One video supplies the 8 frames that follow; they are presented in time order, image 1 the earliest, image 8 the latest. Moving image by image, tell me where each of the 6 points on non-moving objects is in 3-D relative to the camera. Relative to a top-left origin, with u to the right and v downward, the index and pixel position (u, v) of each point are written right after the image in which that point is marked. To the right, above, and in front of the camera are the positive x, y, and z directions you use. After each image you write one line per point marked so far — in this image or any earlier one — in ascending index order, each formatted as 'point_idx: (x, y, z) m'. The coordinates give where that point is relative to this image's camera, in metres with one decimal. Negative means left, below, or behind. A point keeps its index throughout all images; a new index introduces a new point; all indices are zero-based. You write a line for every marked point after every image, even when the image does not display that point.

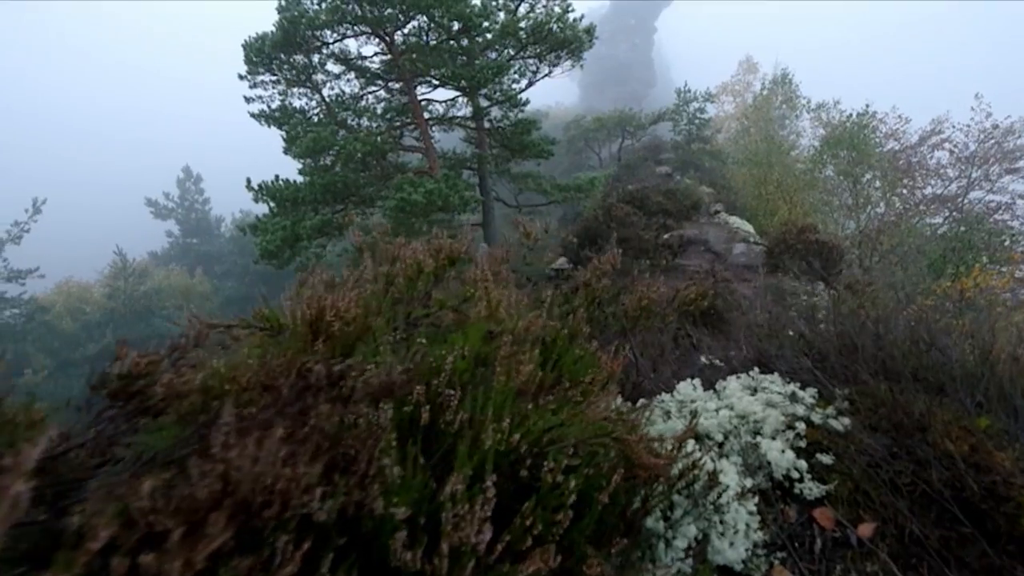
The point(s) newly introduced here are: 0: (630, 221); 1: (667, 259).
0: (+3.5, +2.0, +15.9) m
1: (+4.2, +0.8, +14.7) m
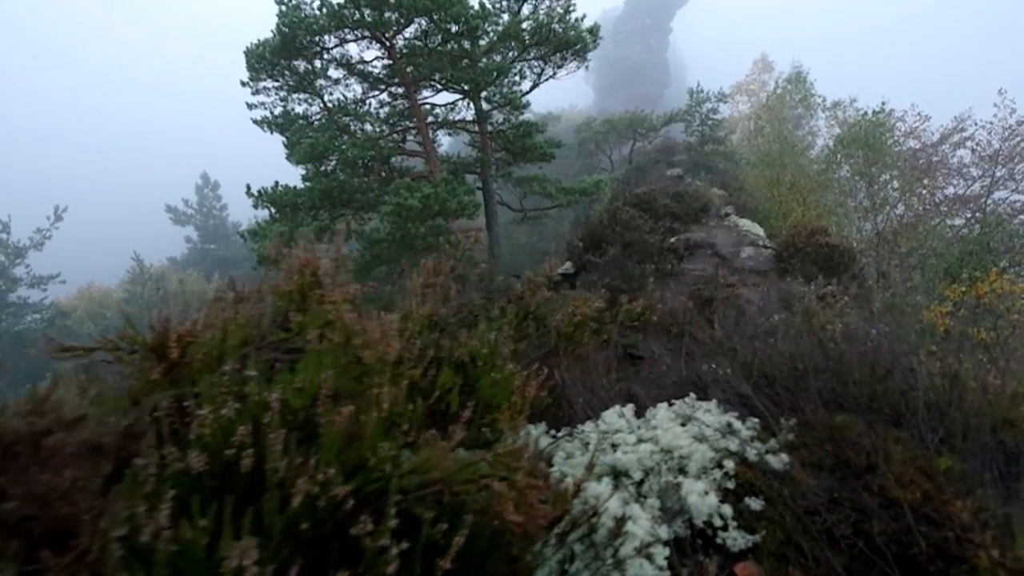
0: (+3.6, +1.9, +15.5) m
1: (+4.3, +0.7, +14.3) m
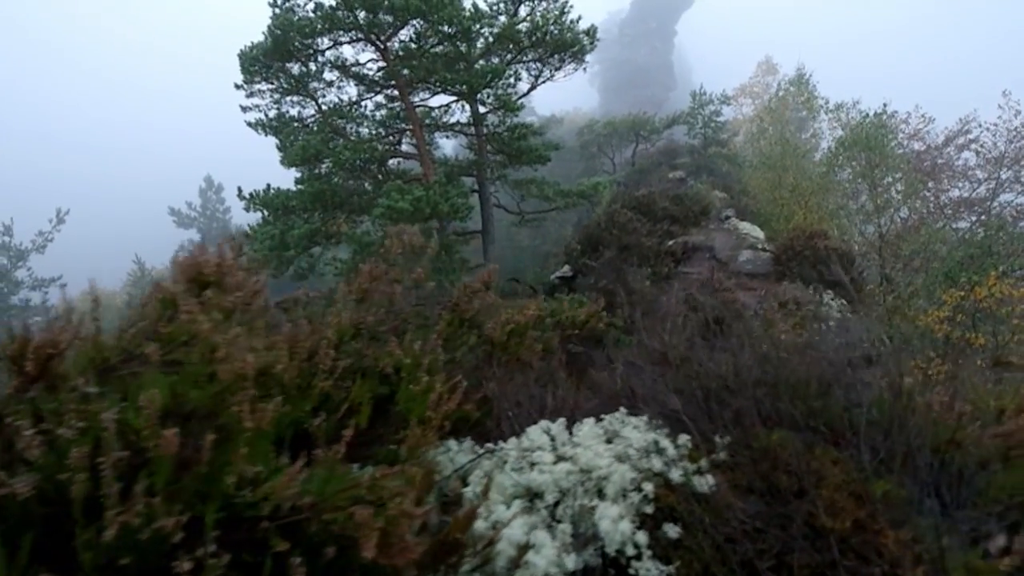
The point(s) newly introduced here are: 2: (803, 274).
0: (+3.4, +1.8, +15.4) m
1: (+4.2, +0.6, +14.1) m
2: (+7.1, +0.3, +13.1) m
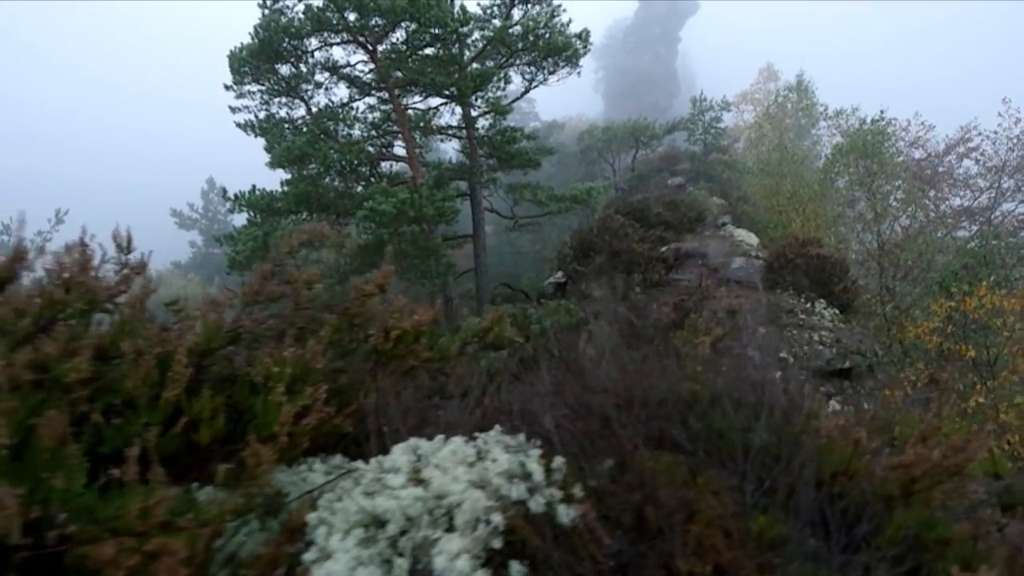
0: (+3.2, +1.6, +15.2) m
1: (+3.9, +0.4, +13.9) m
2: (+6.8, +0.1, +12.9) m
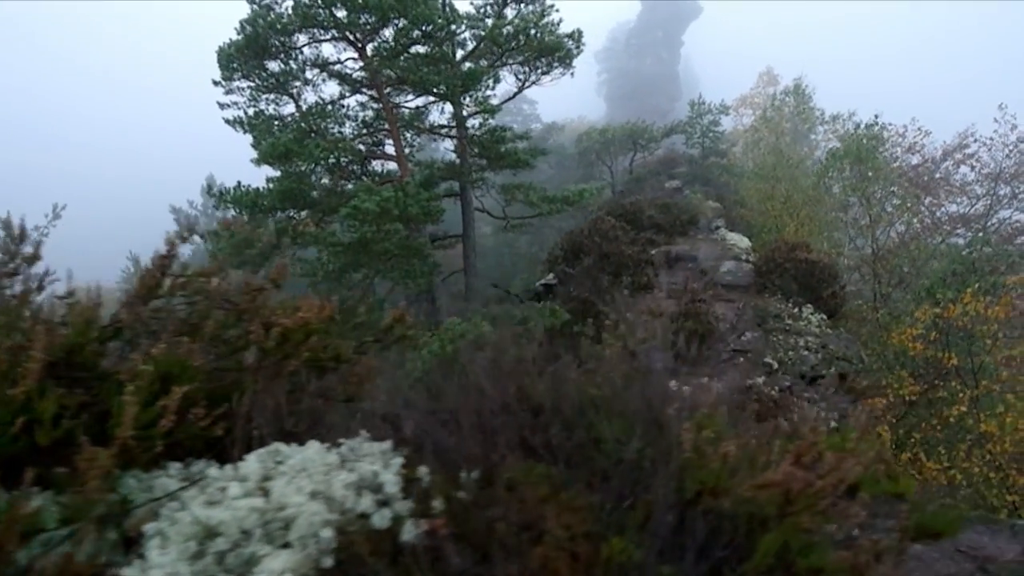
0: (+2.9, +1.5, +15.1) m
1: (+3.5, +0.3, +13.8) m
2: (+6.4, 0.0, +12.8) m
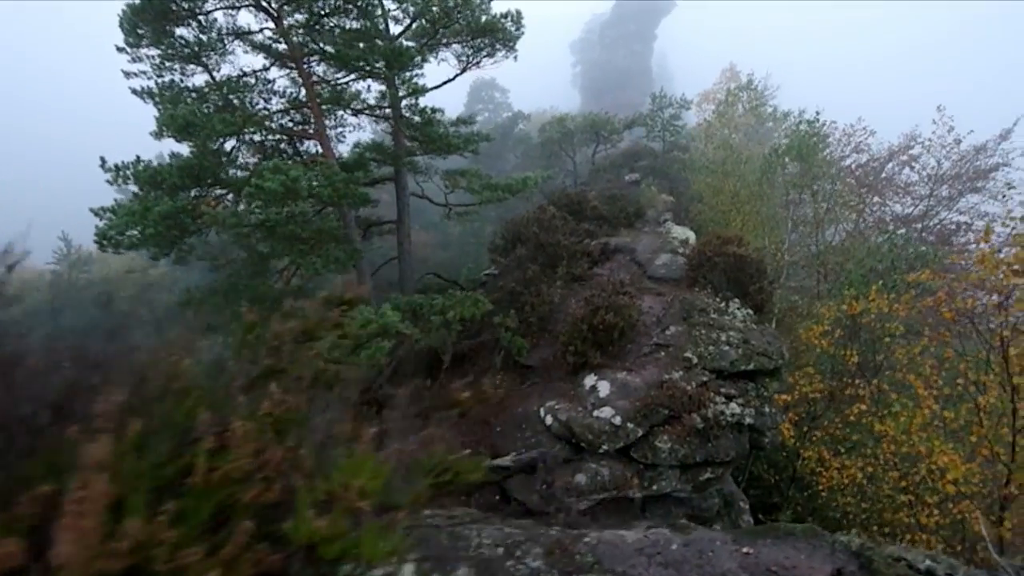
0: (+1.1, +1.8, +14.7) m
1: (+1.8, +0.5, +13.5) m
2: (+4.7, +0.2, +12.6) m
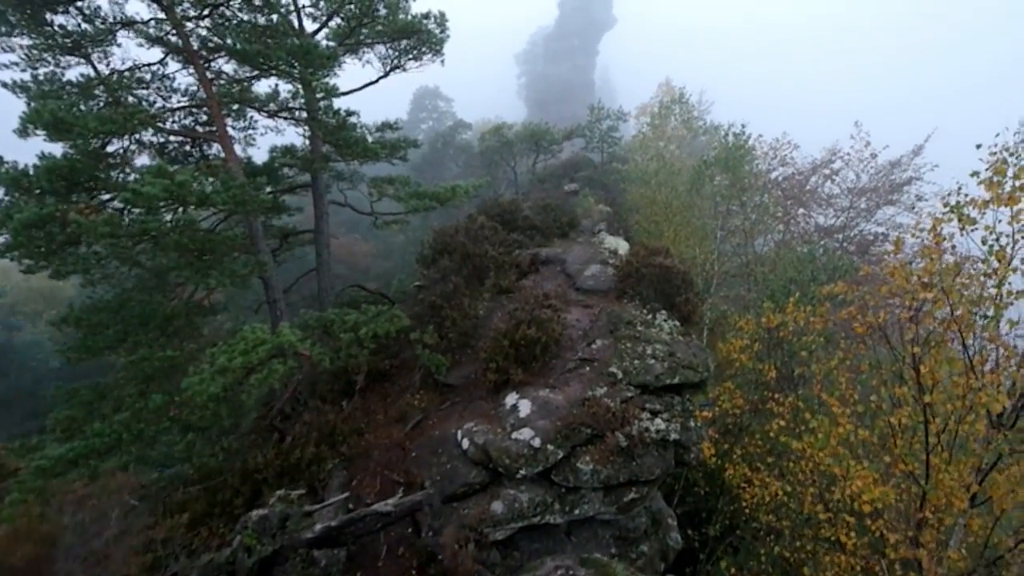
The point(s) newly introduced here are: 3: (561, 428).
0: (-0.9, +1.4, +14.2) m
1: (0.0, +0.2, +13.0) m
2: (+3.0, -0.1, +12.4) m
3: (+0.8, -2.3, +8.8) m
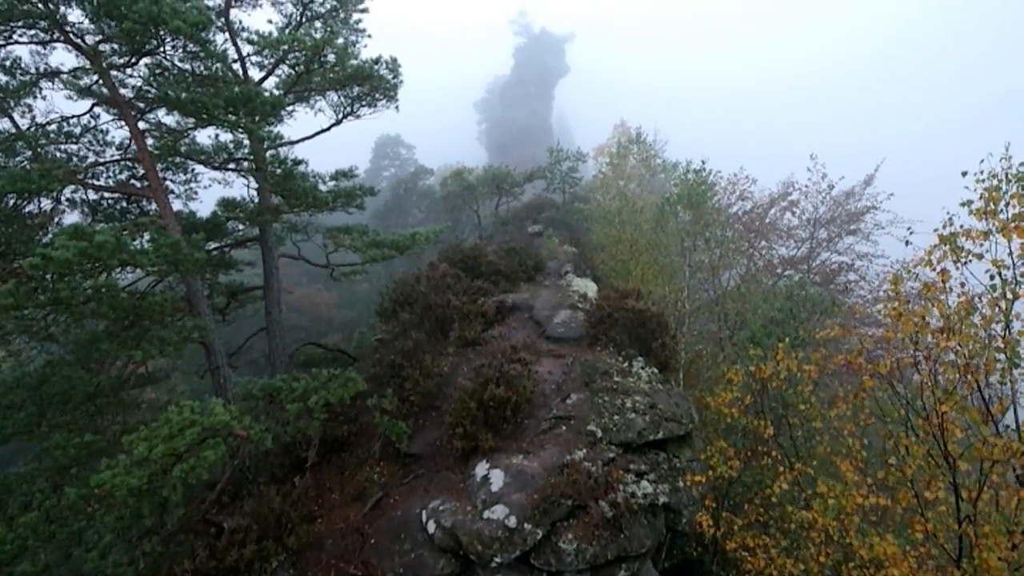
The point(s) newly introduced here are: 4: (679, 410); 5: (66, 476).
0: (-1.8, +0.1, +13.3) m
1: (-0.8, -0.9, +12.1) m
2: (+2.3, -1.1, +11.7) m
3: (+0.4, -3.1, +7.9) m
4: (+3.0, -2.2, +9.8) m
5: (-6.8, -2.9, +8.2) m
